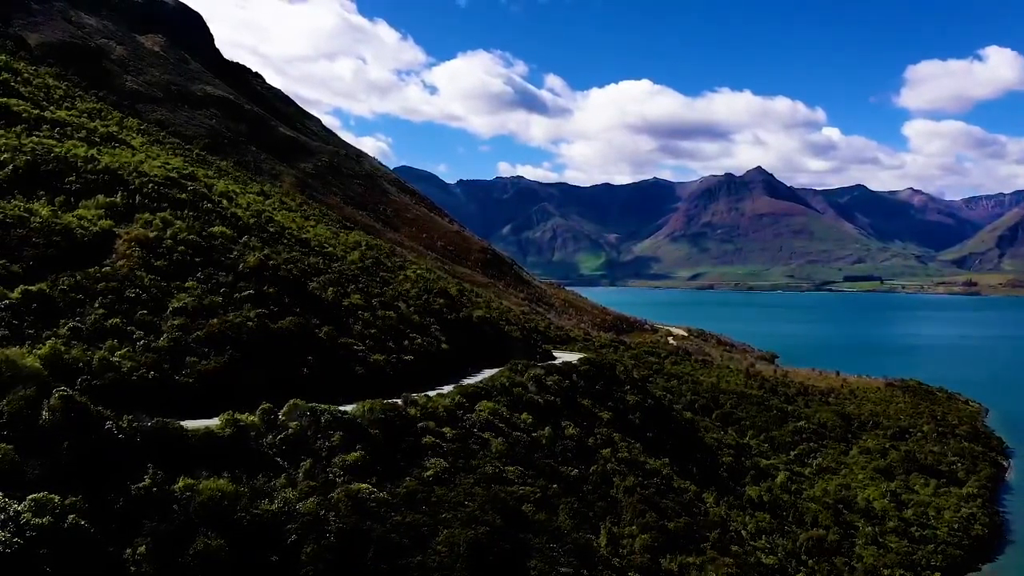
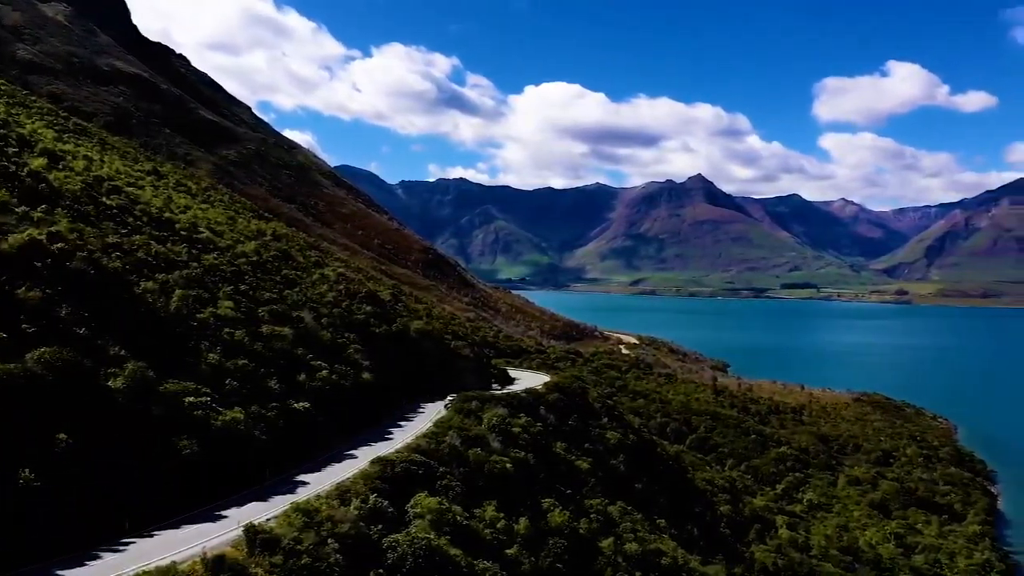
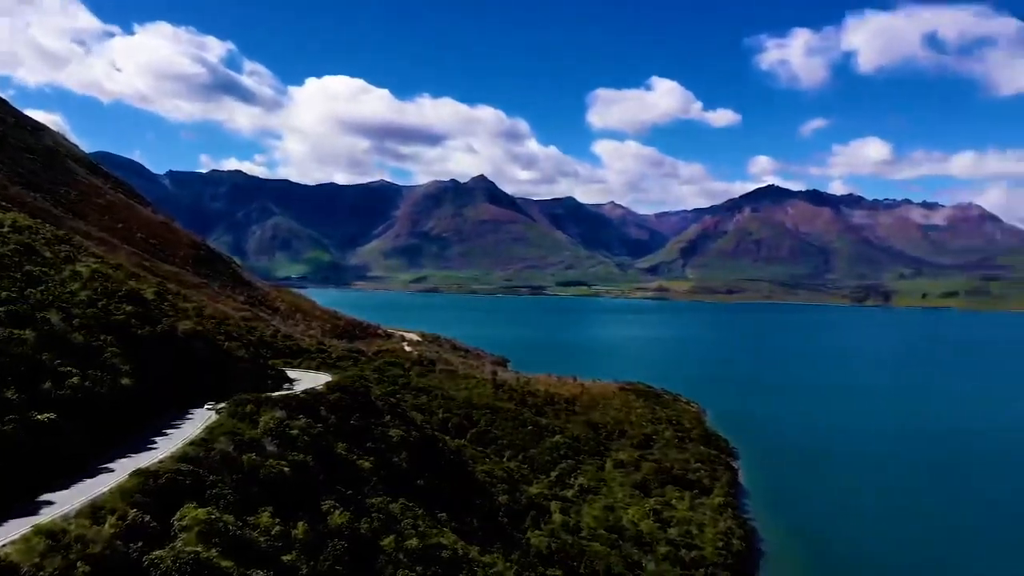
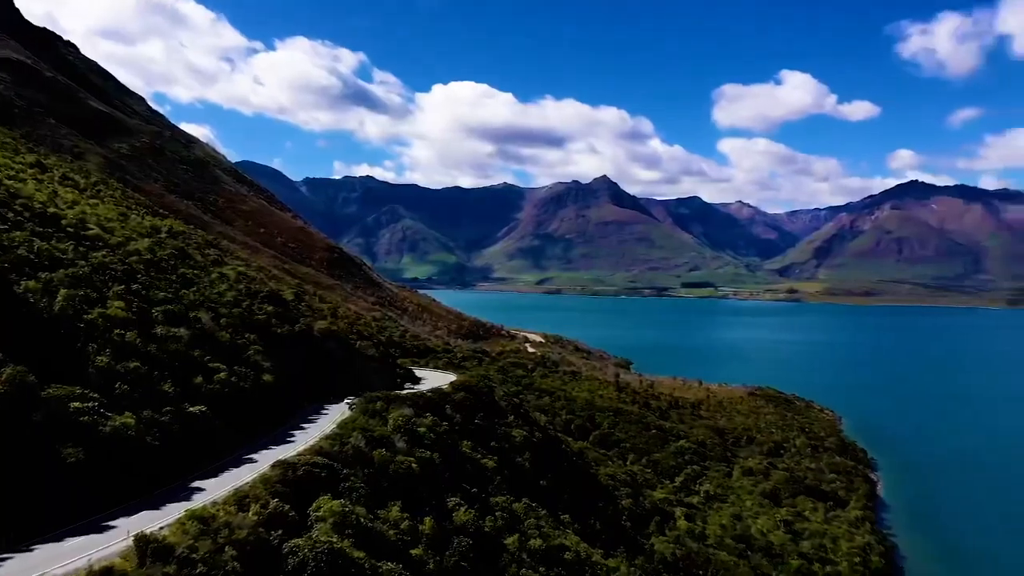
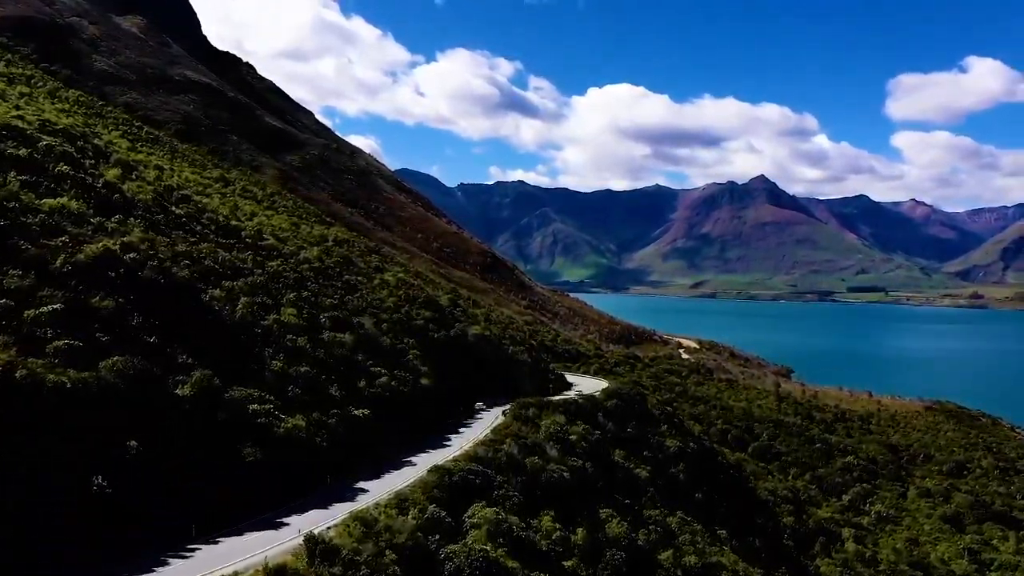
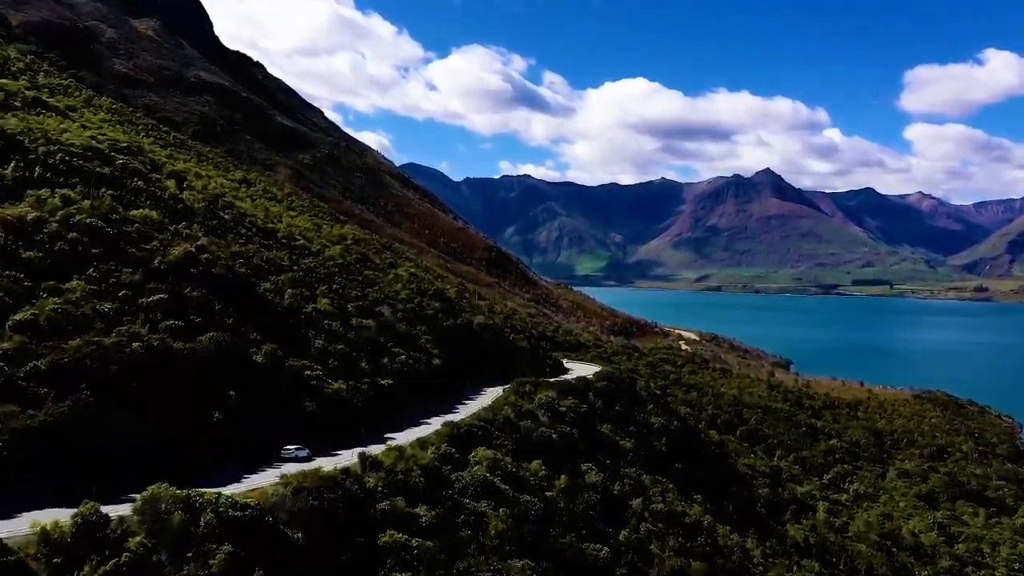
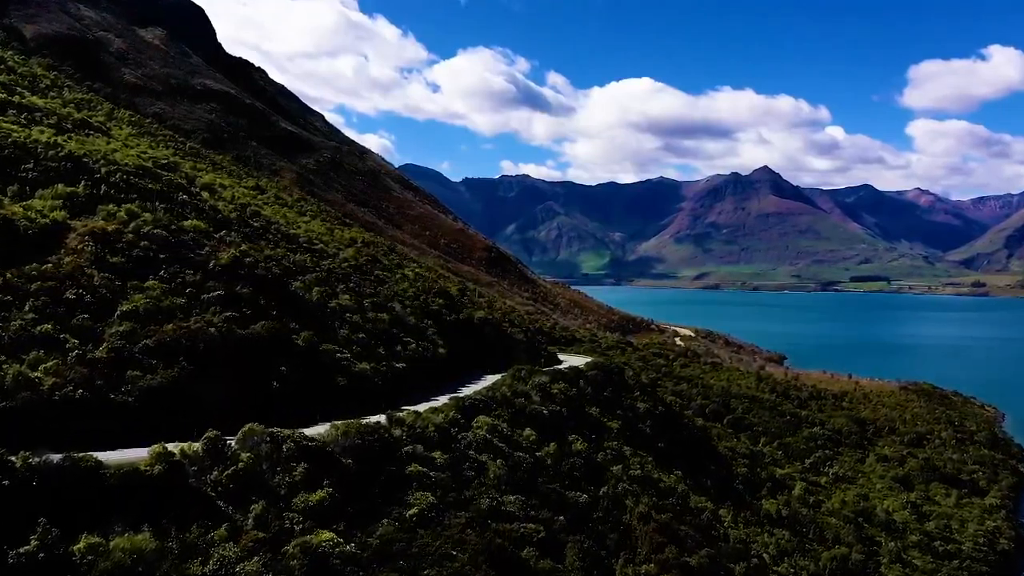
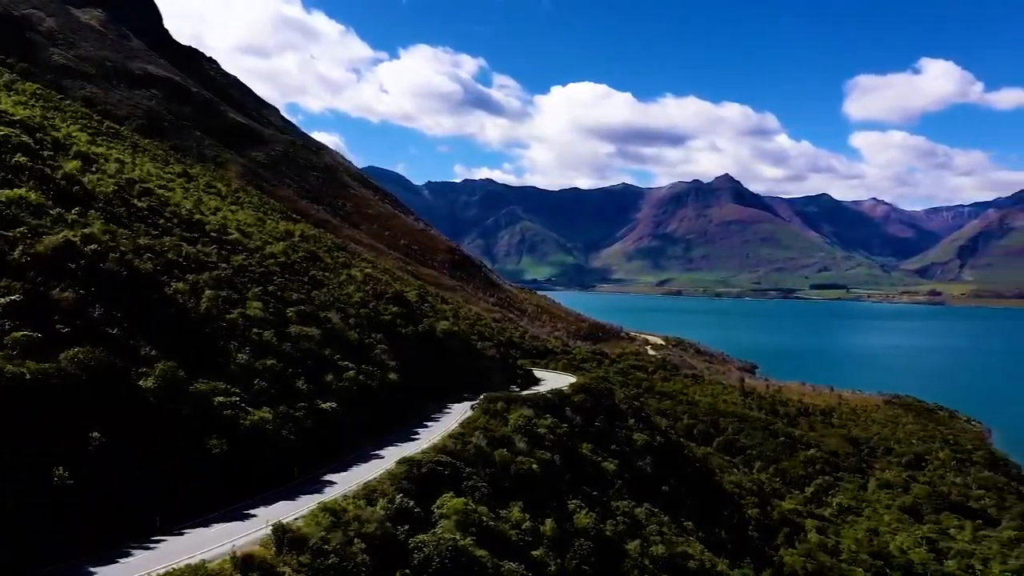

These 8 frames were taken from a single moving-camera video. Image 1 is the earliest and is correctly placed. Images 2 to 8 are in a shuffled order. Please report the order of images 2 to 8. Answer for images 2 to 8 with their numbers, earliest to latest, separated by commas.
7, 6, 5, 8, 2, 4, 3
